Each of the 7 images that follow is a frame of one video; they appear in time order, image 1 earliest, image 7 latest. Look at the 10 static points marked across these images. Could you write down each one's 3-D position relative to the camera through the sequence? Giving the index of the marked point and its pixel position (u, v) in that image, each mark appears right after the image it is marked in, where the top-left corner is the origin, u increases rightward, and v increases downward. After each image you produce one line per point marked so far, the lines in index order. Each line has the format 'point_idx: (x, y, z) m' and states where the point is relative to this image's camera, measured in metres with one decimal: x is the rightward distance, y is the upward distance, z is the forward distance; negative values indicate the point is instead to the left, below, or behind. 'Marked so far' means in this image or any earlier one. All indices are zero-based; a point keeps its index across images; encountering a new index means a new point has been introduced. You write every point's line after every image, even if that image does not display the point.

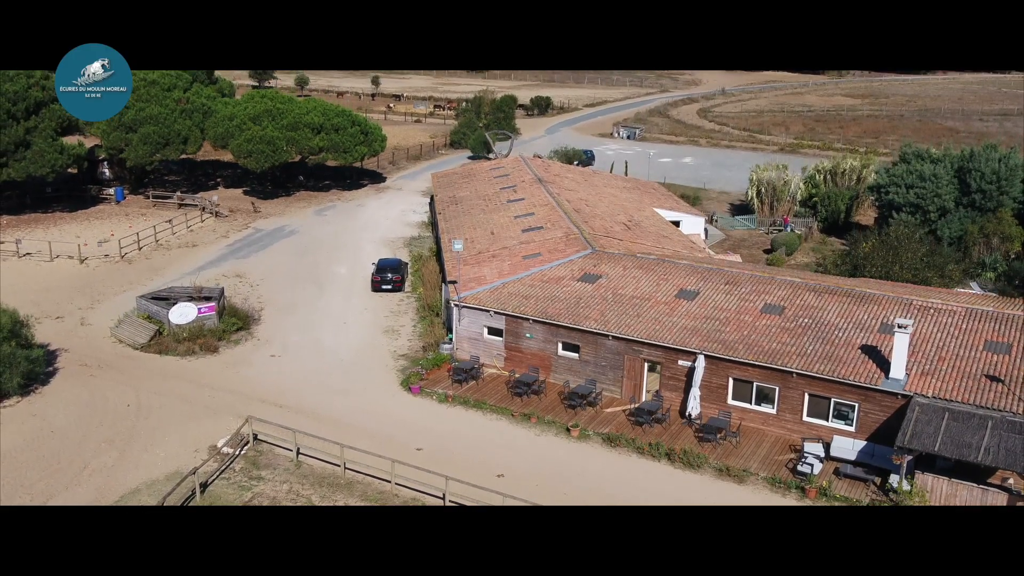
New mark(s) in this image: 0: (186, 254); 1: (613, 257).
0: (-6.0, +0.6, +17.5) m
1: (+1.4, +0.4, +12.9) m
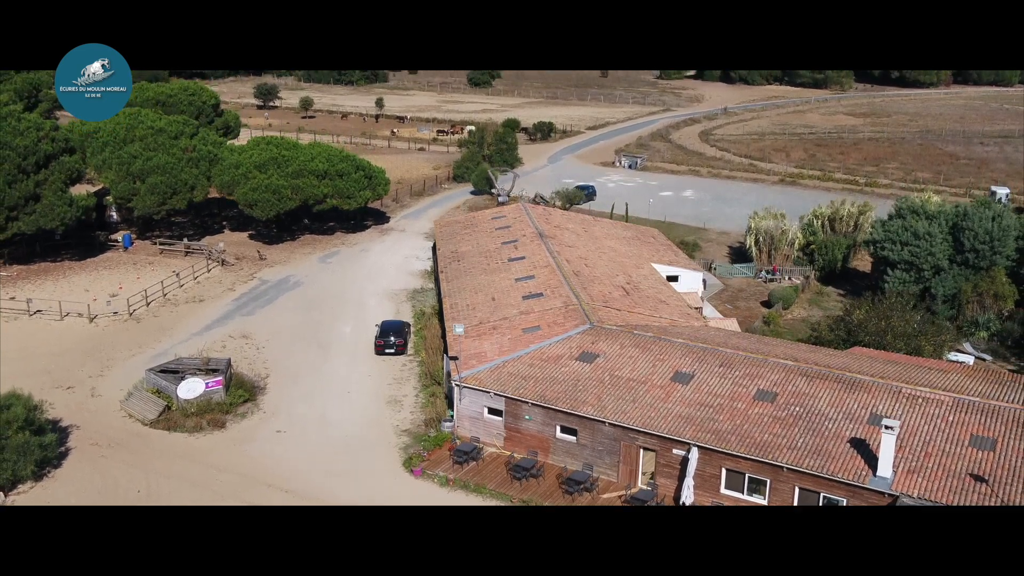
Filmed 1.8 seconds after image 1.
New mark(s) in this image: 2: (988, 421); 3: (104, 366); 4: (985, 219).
0: (-5.9, -0.4, +17.9) m
1: (+1.4, -0.6, +13.2) m
2: (+5.2, -1.5, +10.5) m
3: (-6.4, -1.2, +15.0) m
4: (+8.5, +1.2, +17.3) m
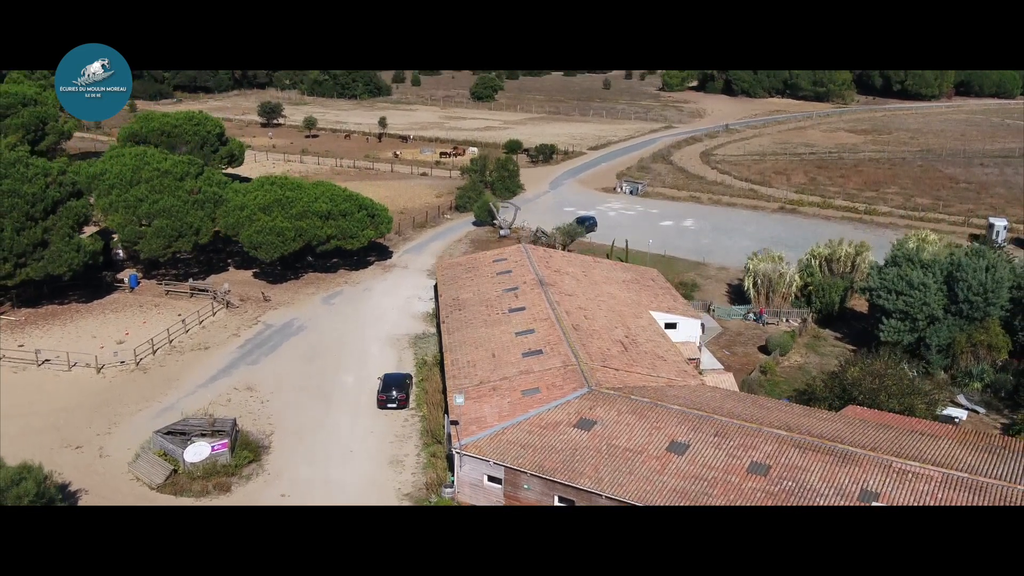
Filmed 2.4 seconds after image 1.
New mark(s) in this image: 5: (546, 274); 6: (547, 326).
0: (-5.9, -1.4, +18.2) m
1: (+1.4, -1.5, +13.4) m
2: (+5.2, -2.4, +10.8) m
3: (-6.4, -2.1, +15.2) m
4: (+8.5, +0.3, +17.6) m
5: (+0.7, +0.3, +19.8) m
6: (+0.6, -0.6, +16.5) m
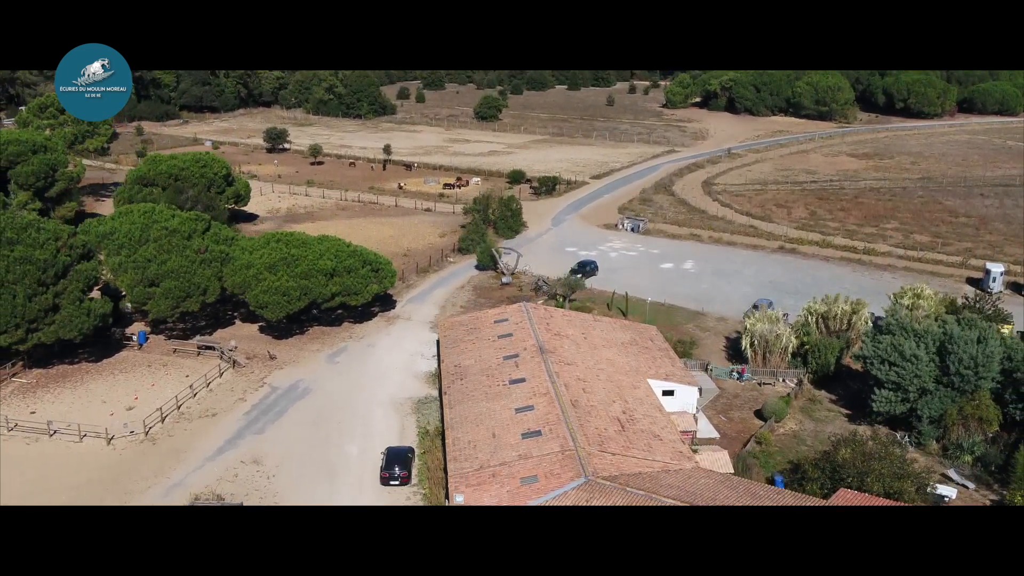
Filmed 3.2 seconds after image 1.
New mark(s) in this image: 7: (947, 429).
0: (-5.9, -2.7, +18.6) m
1: (+1.3, -2.9, +13.8) m
2: (+5.2, -3.7, +11.1) m
3: (-6.4, -3.5, +15.7) m
4: (+8.5, -1.1, +17.9) m
5: (+0.7, -1.1, +20.2) m
6: (+0.6, -2.0, +16.9) m
7: (+8.1, -2.6, +17.9) m
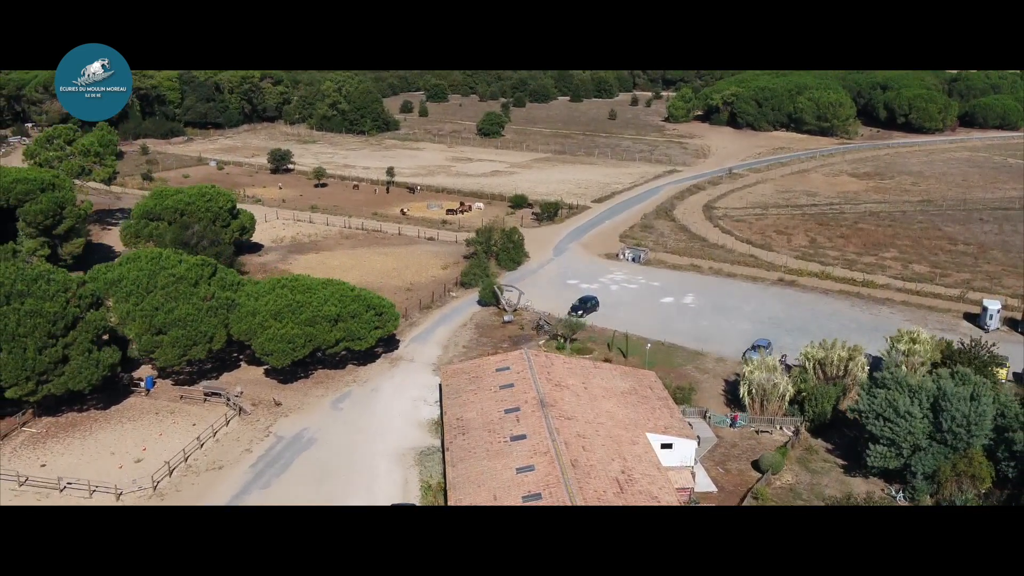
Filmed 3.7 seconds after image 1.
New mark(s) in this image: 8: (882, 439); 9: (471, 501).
0: (-5.9, -3.8, +18.9) m
1: (+1.3, -4.0, +14.2) m
2: (+5.2, -4.8, +11.5) m
3: (-6.4, -4.6, +16.0) m
4: (+8.6, -2.2, +18.3) m
5: (+0.7, -2.2, +20.5) m
6: (+0.6, -3.1, +17.2) m
7: (+8.1, -3.7, +18.2) m
8: (+7.3, -3.0, +19.0) m
9: (-0.7, -3.6, +16.4) m
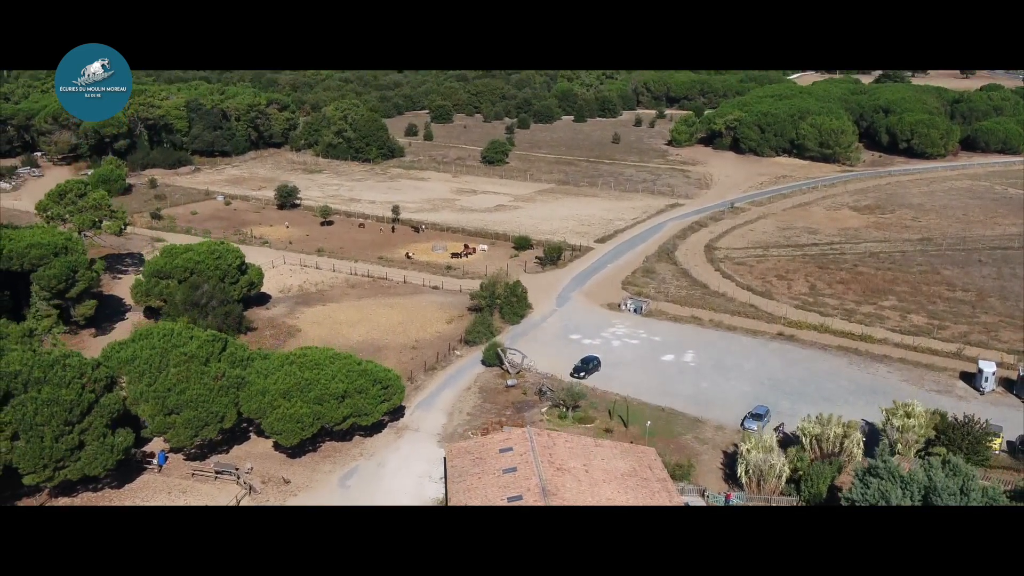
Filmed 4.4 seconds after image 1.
0: (-5.9, -5.8, +19.5) m
1: (+1.4, -5.9, +14.7) m
2: (+5.2, -6.7, +12.0) m
3: (-6.3, -6.5, +16.6) m
4: (+8.6, -4.1, +18.8) m
5: (+0.8, -4.1, +21.1) m
6: (+0.7, -5.1, +17.8) m
7: (+8.2, -5.7, +18.8) m
8: (+7.4, -4.9, +19.5) m
9: (-0.6, -5.6, +17.0) m
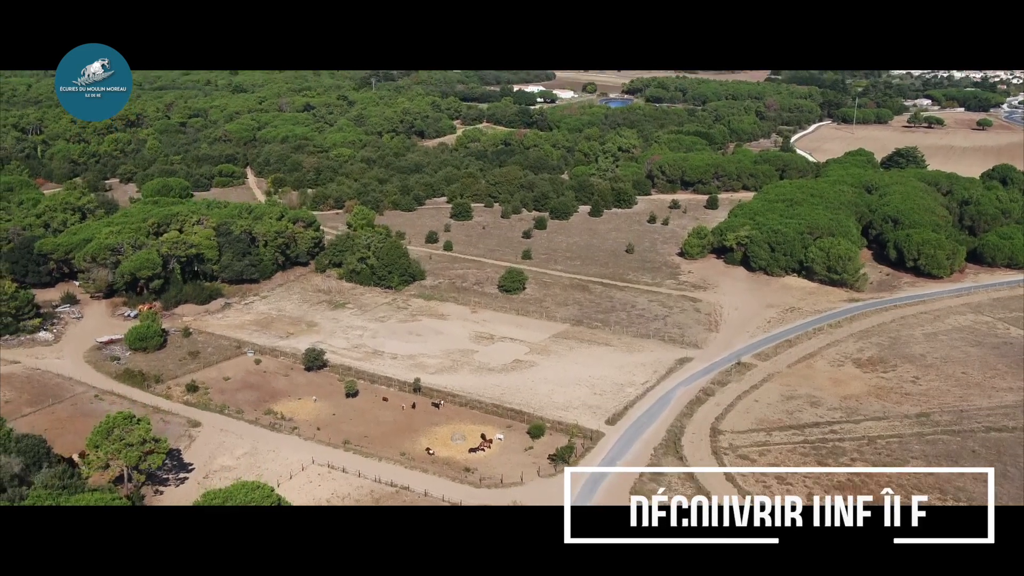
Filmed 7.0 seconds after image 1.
0: (-5.7, -15.1, +22.3) m
1: (+1.5, -15.2, +17.3) m
2: (+5.2, -16.0, +14.5) m
3: (-6.2, -15.8, +19.4) m
4: (+8.8, -13.4, +21.2) m
5: (+1.0, -13.5, +23.7) m
6: (+0.8, -14.4, +20.4) m
7: (+8.4, -15.0, +21.2) m
8: (+7.6, -14.2, +22.0) m
9: (-0.5, -14.9, +19.6) m
